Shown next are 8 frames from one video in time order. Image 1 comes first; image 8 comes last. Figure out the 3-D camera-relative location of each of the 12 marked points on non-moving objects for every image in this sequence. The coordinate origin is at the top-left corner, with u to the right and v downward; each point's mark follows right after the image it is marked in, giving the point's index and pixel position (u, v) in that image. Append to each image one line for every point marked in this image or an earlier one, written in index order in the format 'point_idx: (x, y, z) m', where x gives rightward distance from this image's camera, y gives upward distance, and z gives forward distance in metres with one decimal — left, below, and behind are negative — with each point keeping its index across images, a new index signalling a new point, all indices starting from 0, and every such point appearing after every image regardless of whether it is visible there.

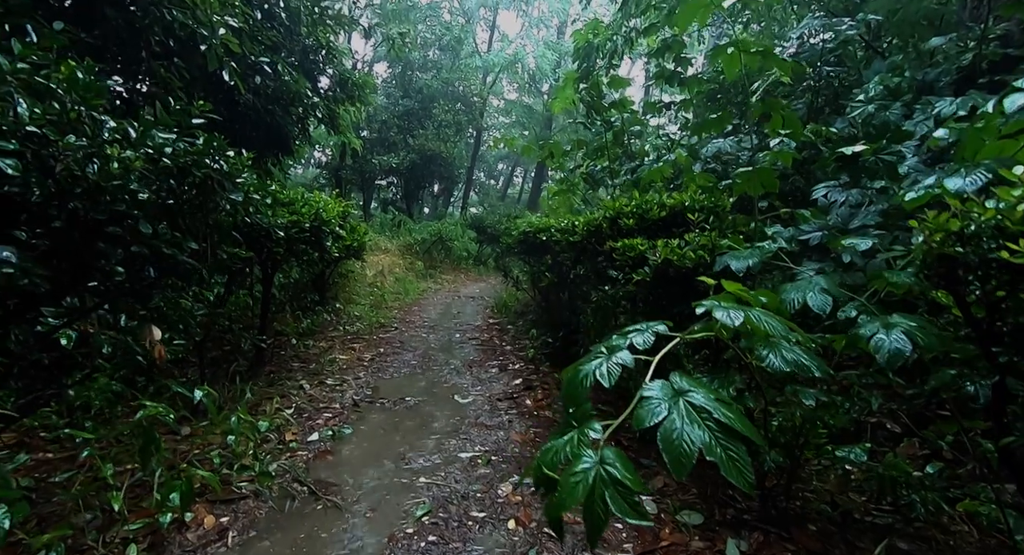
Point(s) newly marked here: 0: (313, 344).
0: (-1.3, -0.4, +3.3) m
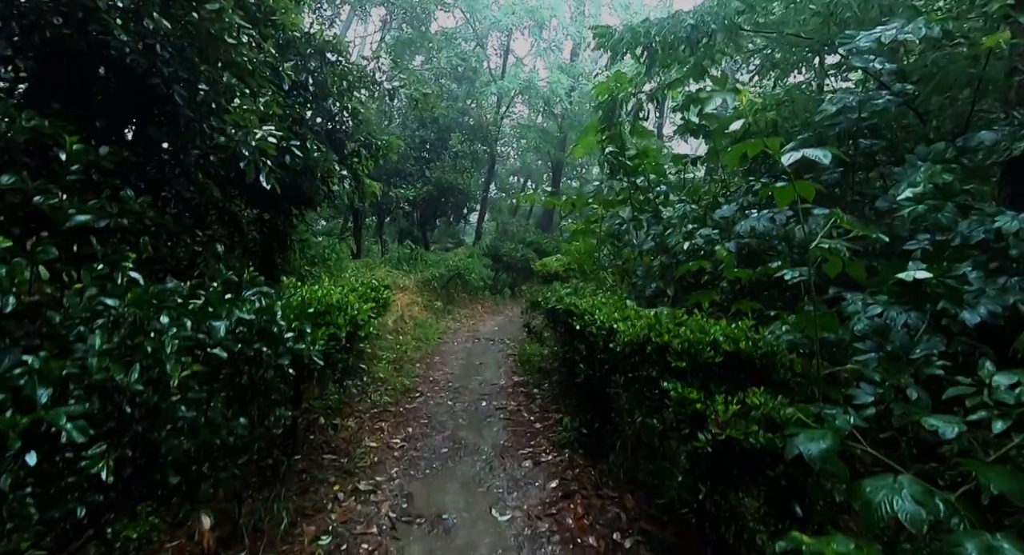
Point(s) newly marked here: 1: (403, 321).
0: (-1.1, -0.9, +3.3) m
1: (-1.4, -0.6, +6.4) m
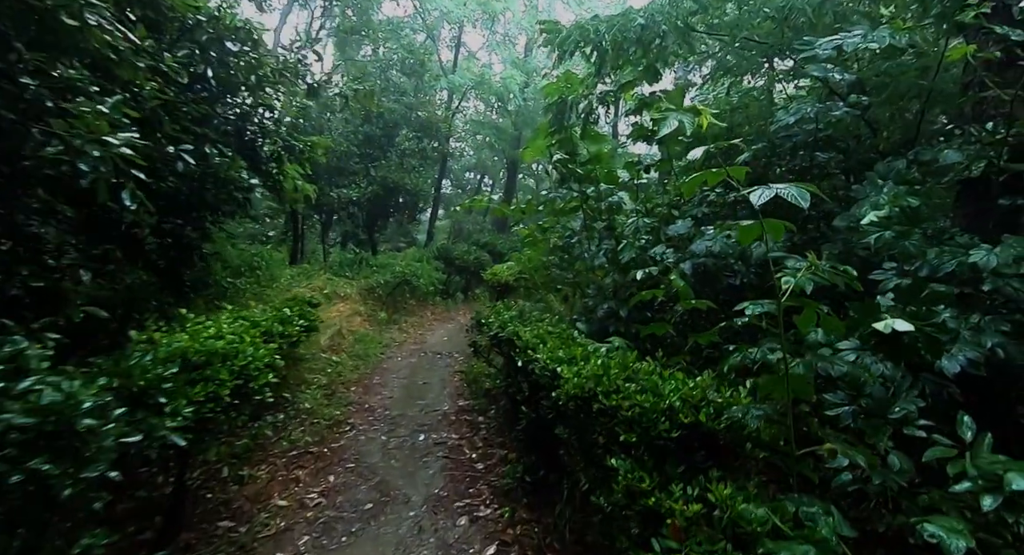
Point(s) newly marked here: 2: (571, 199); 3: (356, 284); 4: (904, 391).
0: (-1.4, -1.1, +2.8) m
1: (-2.0, -0.7, +5.9) m
2: (+0.5, +0.7, +4.7) m
3: (-2.6, -0.1, +8.4) m
4: (+1.4, -0.4, +1.8) m
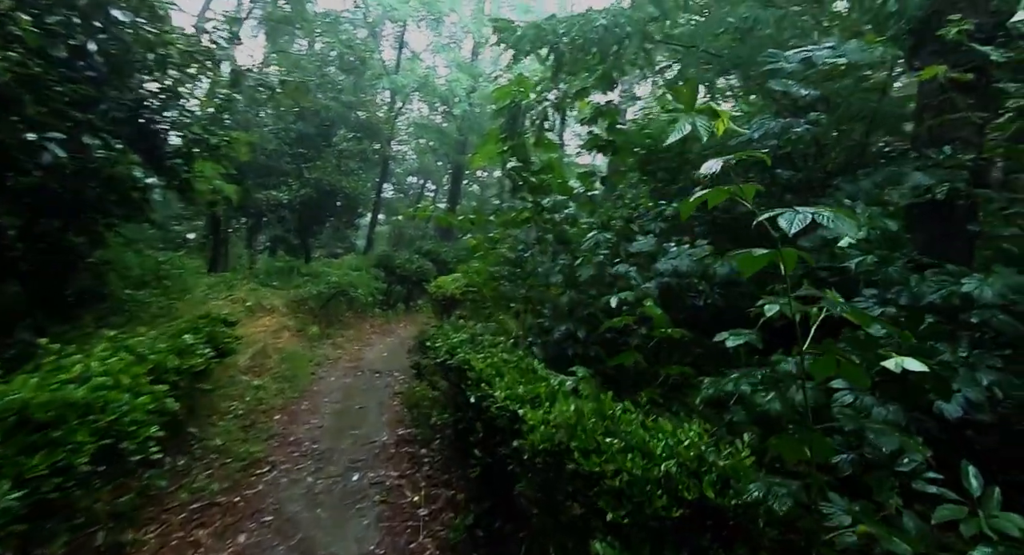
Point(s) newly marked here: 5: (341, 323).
0: (-1.7, -1.2, +2.3) m
1: (-2.6, -0.8, +5.3) m
2: (+0.1, +0.6, +4.4) m
3: (-3.4, -0.3, +7.7) m
4: (+1.2, -0.5, +1.6) m
5: (-2.6, -0.7, +7.9) m
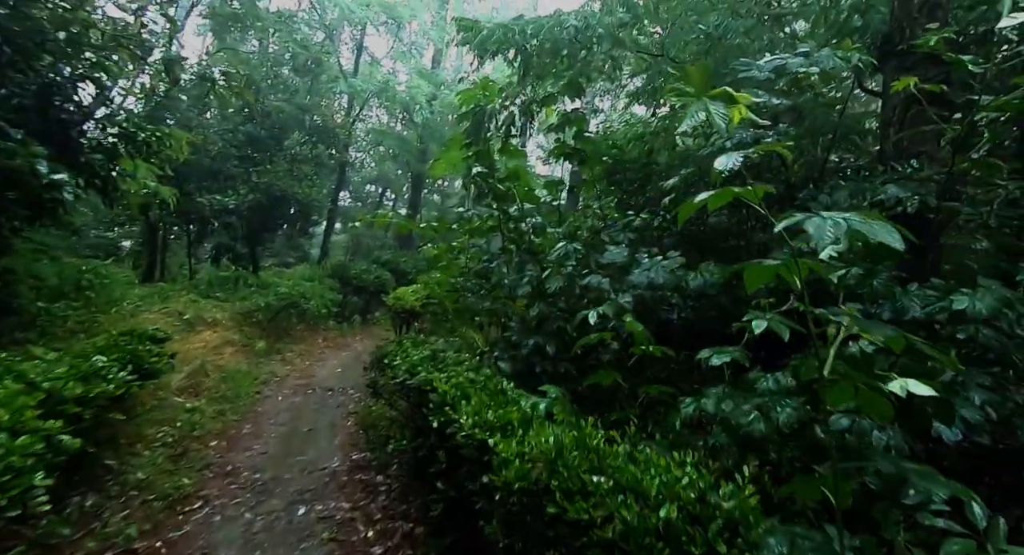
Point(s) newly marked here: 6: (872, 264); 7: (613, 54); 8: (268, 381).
0: (-1.8, -1.2, +1.9) m
1: (-3.0, -0.9, +4.9) m
2: (-0.2, +0.5, +4.2) m
3: (-4.0, -0.4, +7.2) m
4: (+1.1, -0.5, +1.5) m
5: (-3.2, -0.9, +7.4) m
6: (+1.5, +0.1, +2.2) m
7: (+0.8, +1.7, +3.8) m
8: (-2.6, -1.1, +5.5) m
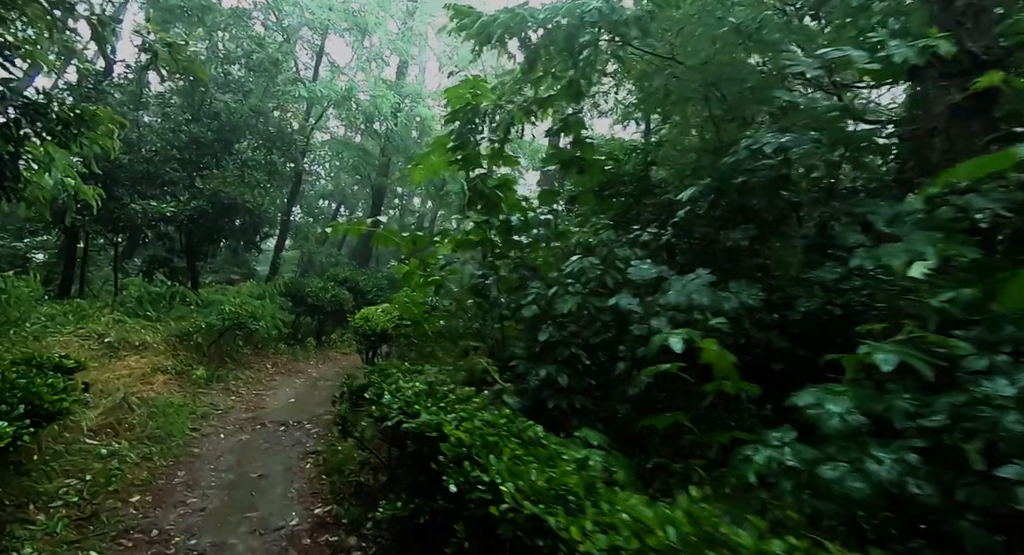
0: (-1.7, -1.2, +1.2) m
1: (-3.1, -1.0, +4.1) m
2: (-0.3, +0.4, +3.8) m
3: (-4.3, -0.6, +6.3) m
4: (+1.3, -0.6, +1.1) m
5: (-3.6, -1.1, +6.6) m
6: (+1.6, 0.0, +1.8) m
7: (+0.8, +1.5, +3.5) m
8: (-2.8, -1.3, +4.8) m
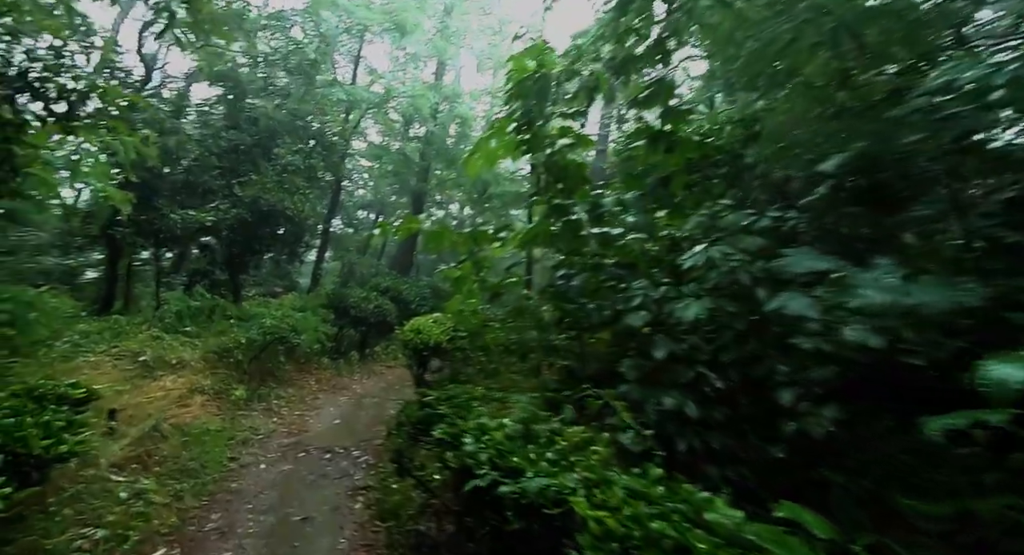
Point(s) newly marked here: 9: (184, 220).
0: (-1.3, -1.3, +0.7) m
1: (-2.5, -1.1, +3.6) m
2: (+0.2, +0.3, +3.1) m
3: (-3.6, -0.8, +6.0) m
4: (+1.6, -0.5, +0.3) m
5: (-2.8, -1.2, +6.2) m
6: (+2.0, 0.0, +1.1) m
7: (+1.2, +1.5, +2.8) m
8: (-2.2, -1.4, +4.3) m
9: (-4.7, +0.8, +7.3) m
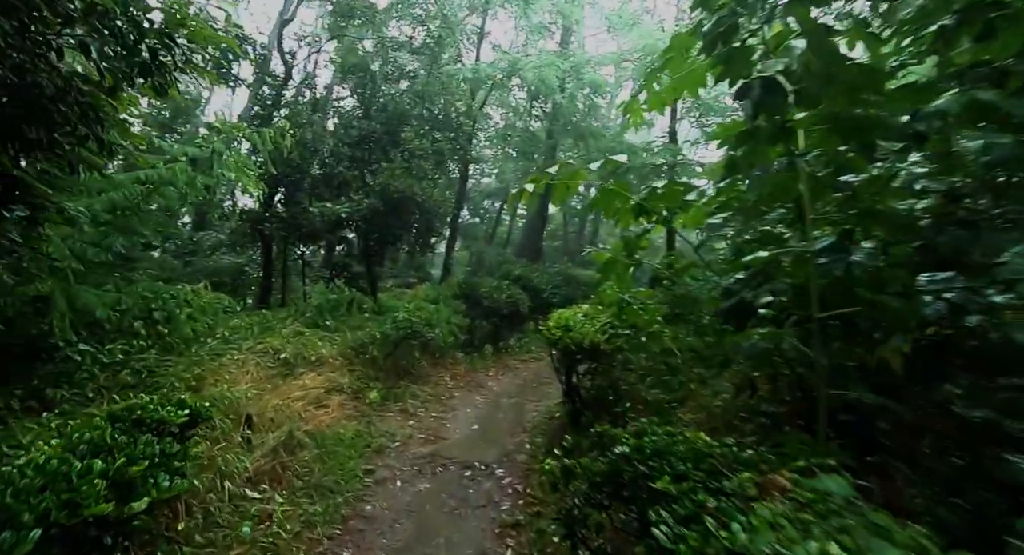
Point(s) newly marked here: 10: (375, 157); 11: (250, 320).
0: (-0.9, -1.3, +0.1) m
1: (-1.4, -1.1, +3.2) m
2: (+1.1, +0.4, +2.0) m
3: (-1.9, -0.7, +5.7) m
4: (+1.8, -0.5, -1.0) m
5: (-1.1, -1.1, +5.8) m
6: (+2.3, +0.1, -0.4) m
7: (+1.9, +1.6, +1.4) m
8: (-1.0, -1.3, +3.8) m
9: (-2.7, +0.9, +7.3) m
10: (-2.1, +1.8, +7.8) m
11: (-3.1, -0.5, +6.0) m
